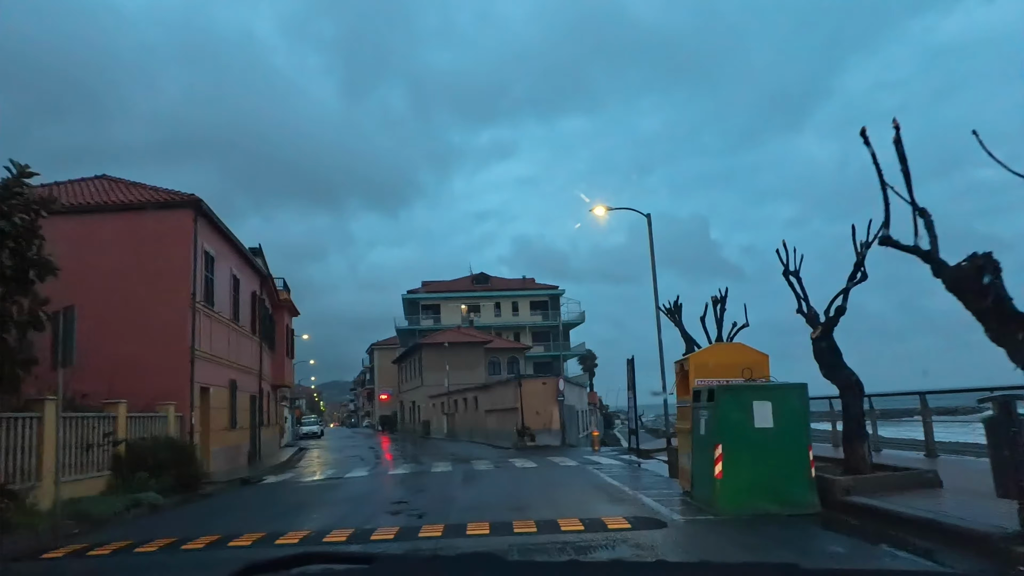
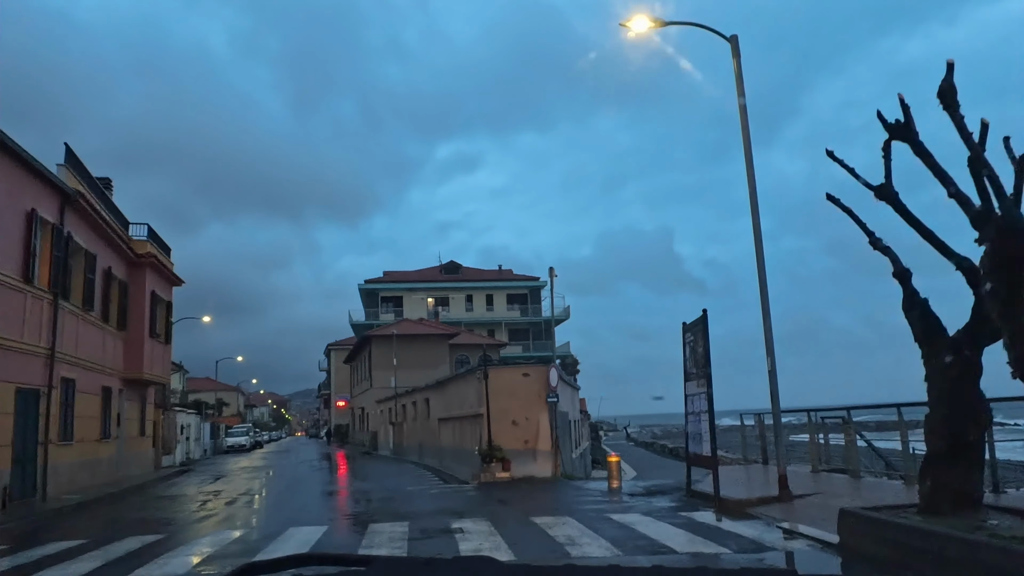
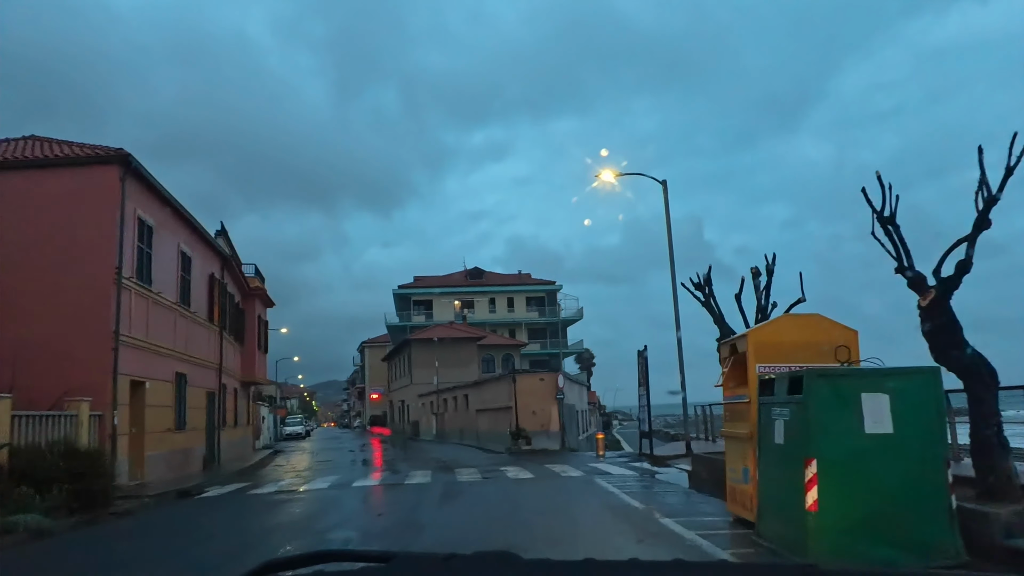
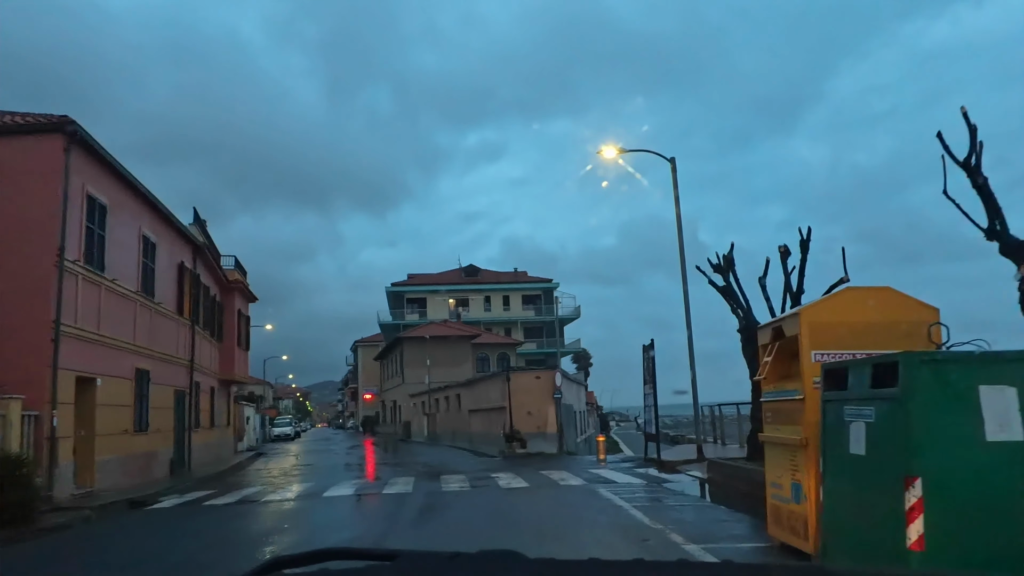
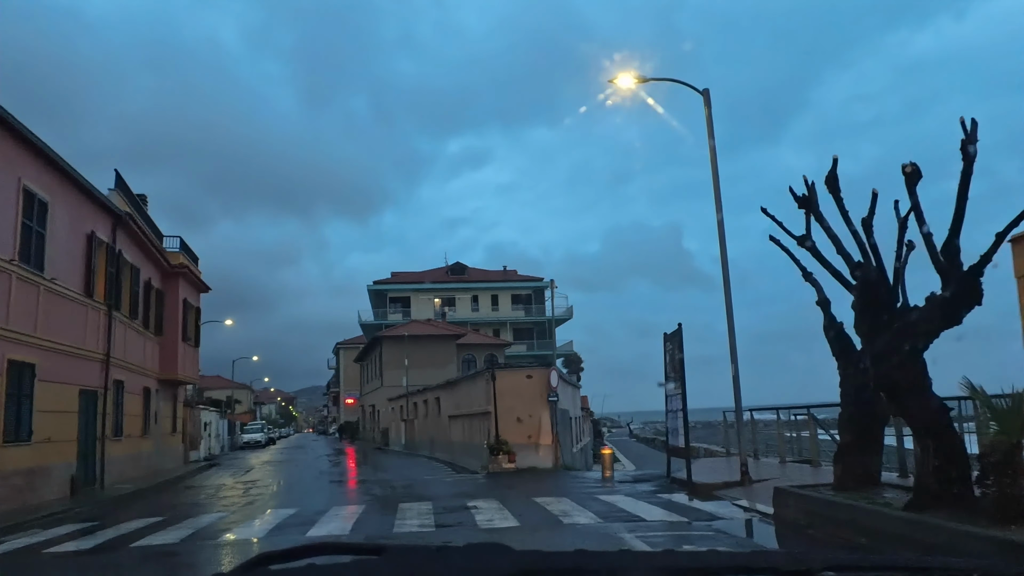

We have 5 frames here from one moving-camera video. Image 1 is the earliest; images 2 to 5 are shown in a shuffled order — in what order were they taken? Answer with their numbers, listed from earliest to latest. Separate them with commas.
3, 4, 5, 2
